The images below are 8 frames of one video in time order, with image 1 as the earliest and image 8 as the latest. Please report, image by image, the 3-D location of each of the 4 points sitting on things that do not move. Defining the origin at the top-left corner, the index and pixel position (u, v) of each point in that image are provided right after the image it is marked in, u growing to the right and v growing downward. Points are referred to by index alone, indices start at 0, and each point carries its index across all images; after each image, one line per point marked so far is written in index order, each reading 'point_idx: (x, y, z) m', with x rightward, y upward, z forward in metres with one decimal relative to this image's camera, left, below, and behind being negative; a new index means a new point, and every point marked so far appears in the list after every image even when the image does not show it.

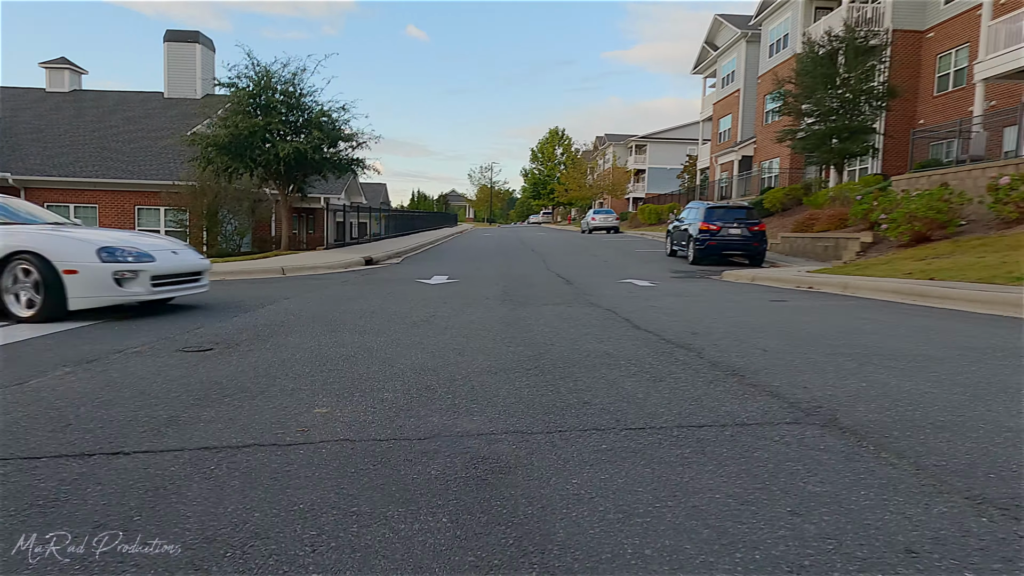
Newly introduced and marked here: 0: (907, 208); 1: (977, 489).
0: (+10.1, +2.1, +16.4) m
1: (+1.6, -0.7, +2.3) m
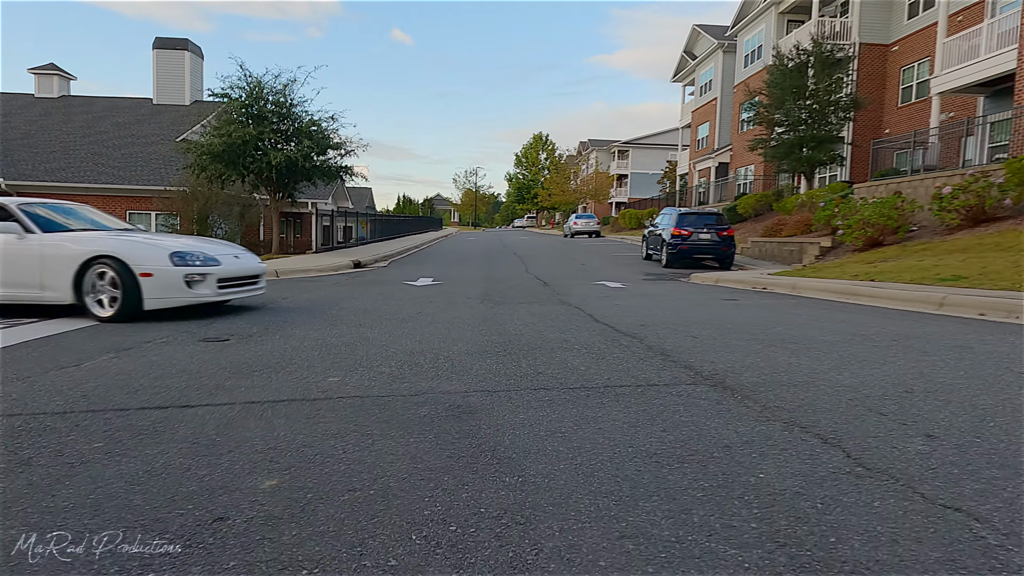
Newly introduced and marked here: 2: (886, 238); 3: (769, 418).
0: (+9.6, +2.0, +17.6) m
1: (+1.5, -0.6, +3.3) m
2: (+10.2, +1.4, +17.5) m
3: (+1.3, -0.6, +3.3) m
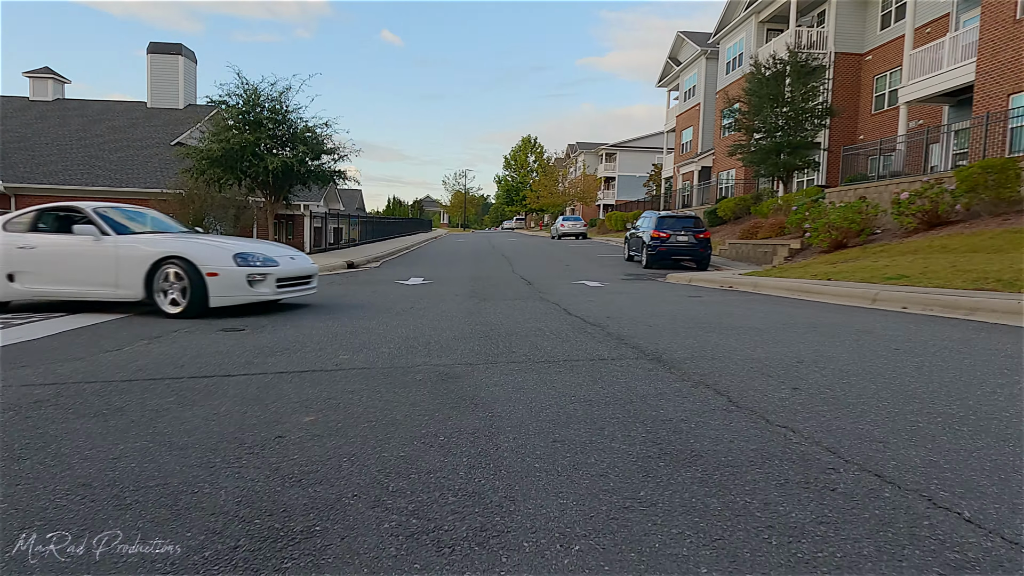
0: (+9.2, +2.0, +18.7) m
1: (+1.3, -0.6, +4.3) m
2: (+9.8, +1.4, +18.7) m
3: (+1.1, -0.6, +4.3) m
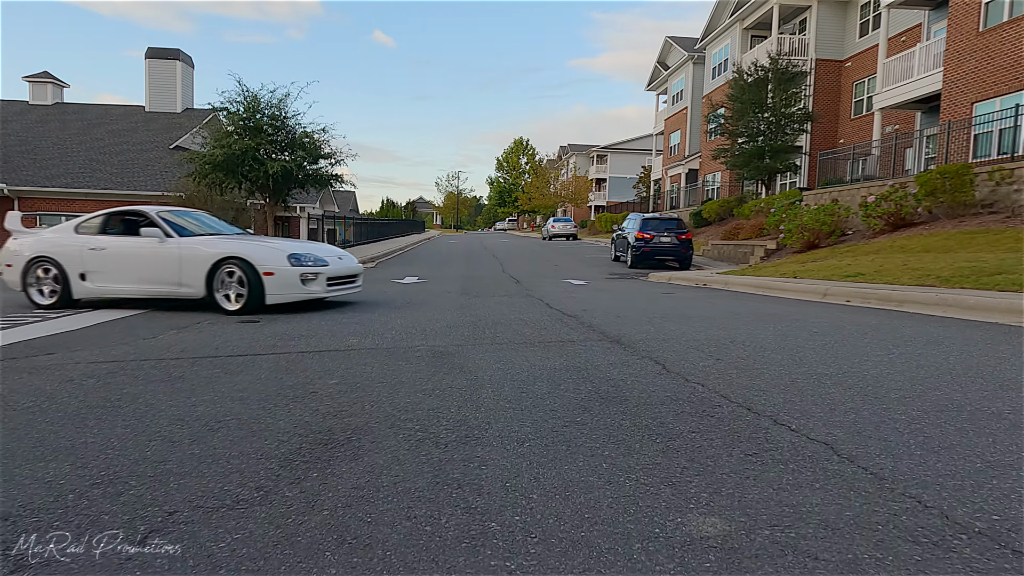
0: (+8.9, +2.1, +19.8) m
1: (+1.1, -0.5, +5.3) m
2: (+9.5, +1.5, +19.7) m
3: (+1.0, -0.5, +5.2) m
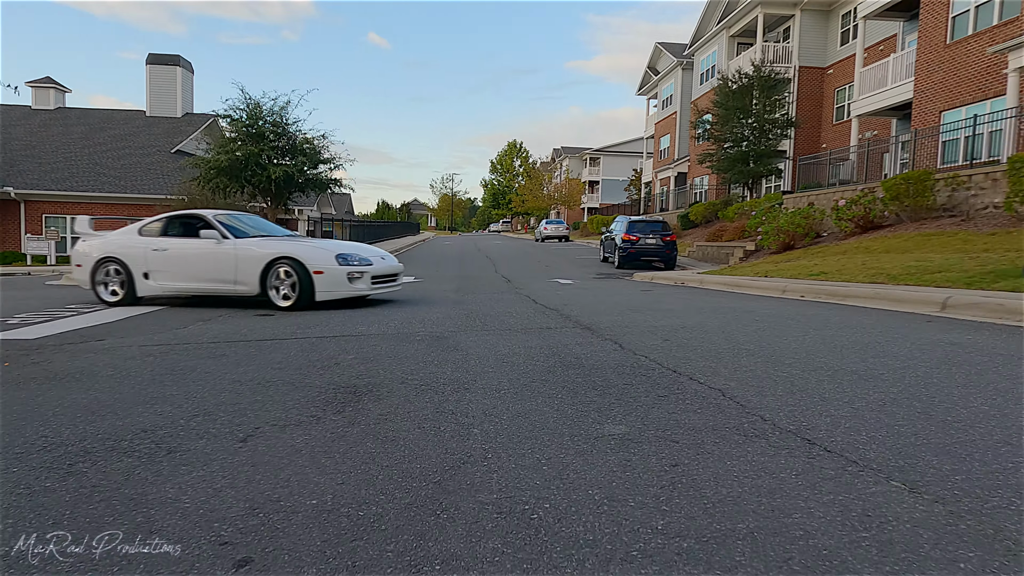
0: (+8.6, +2.1, +20.9) m
1: (+1.0, -0.5, +6.3) m
2: (+9.2, +1.5, +20.8) m
3: (+0.8, -0.5, +6.3) m
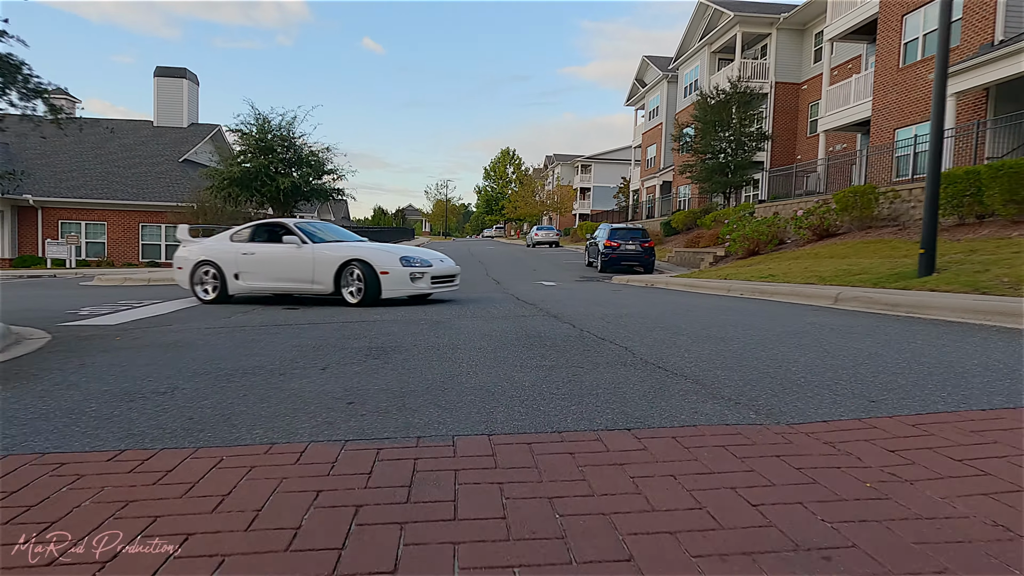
0: (+8.2, +2.0, +22.9) m
1: (+0.8, -0.4, +8.2) m
2: (+8.9, +1.4, +22.8) m
3: (+0.6, -0.4, +8.2) m
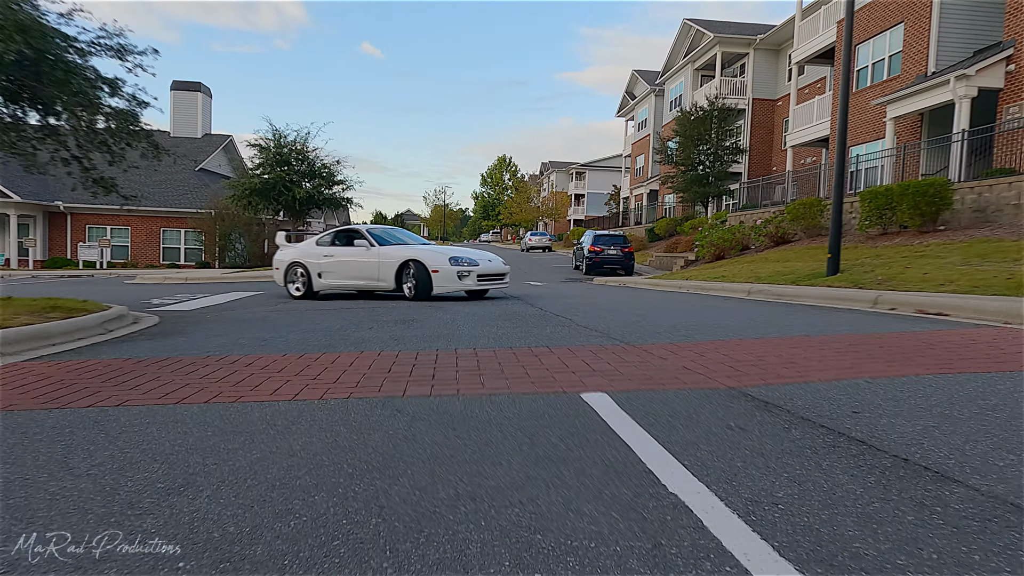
0: (+7.9, +2.0, +25.6) m
1: (+0.5, -0.3, +10.9) m
2: (+8.6, +1.4, +25.6) m
3: (+0.3, -0.3, +10.9) m
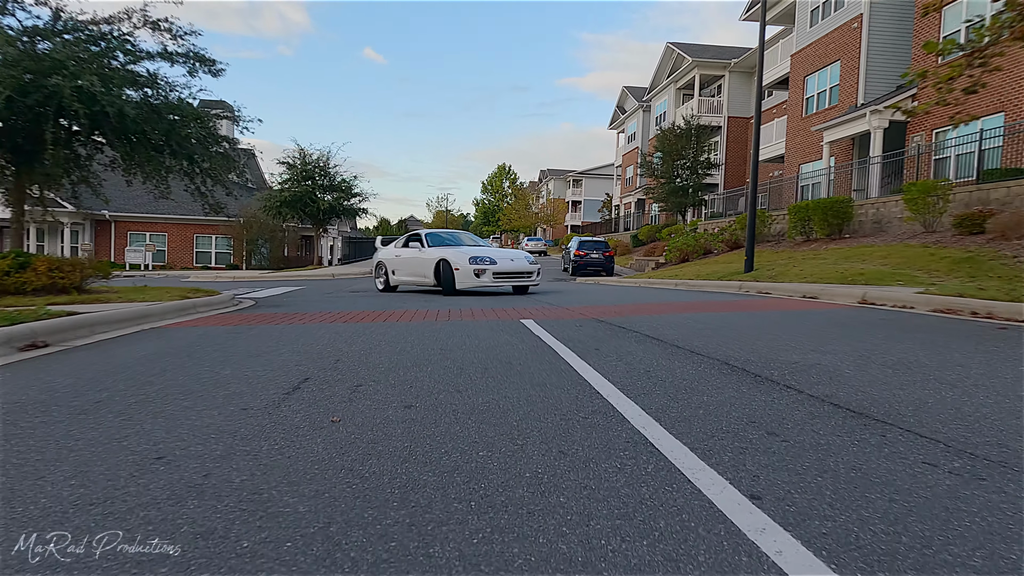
0: (+7.7, +2.1, +29.8) m
1: (+0.2, -0.1, +15.0) m
2: (+8.3, +1.4, +29.7) m
3: (+0.1, -0.2, +15.0) m
